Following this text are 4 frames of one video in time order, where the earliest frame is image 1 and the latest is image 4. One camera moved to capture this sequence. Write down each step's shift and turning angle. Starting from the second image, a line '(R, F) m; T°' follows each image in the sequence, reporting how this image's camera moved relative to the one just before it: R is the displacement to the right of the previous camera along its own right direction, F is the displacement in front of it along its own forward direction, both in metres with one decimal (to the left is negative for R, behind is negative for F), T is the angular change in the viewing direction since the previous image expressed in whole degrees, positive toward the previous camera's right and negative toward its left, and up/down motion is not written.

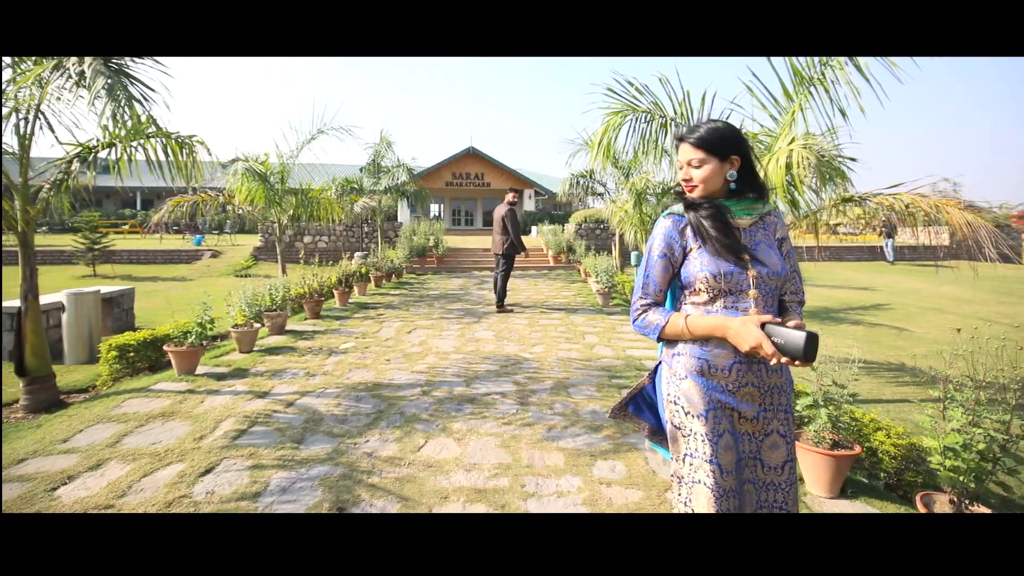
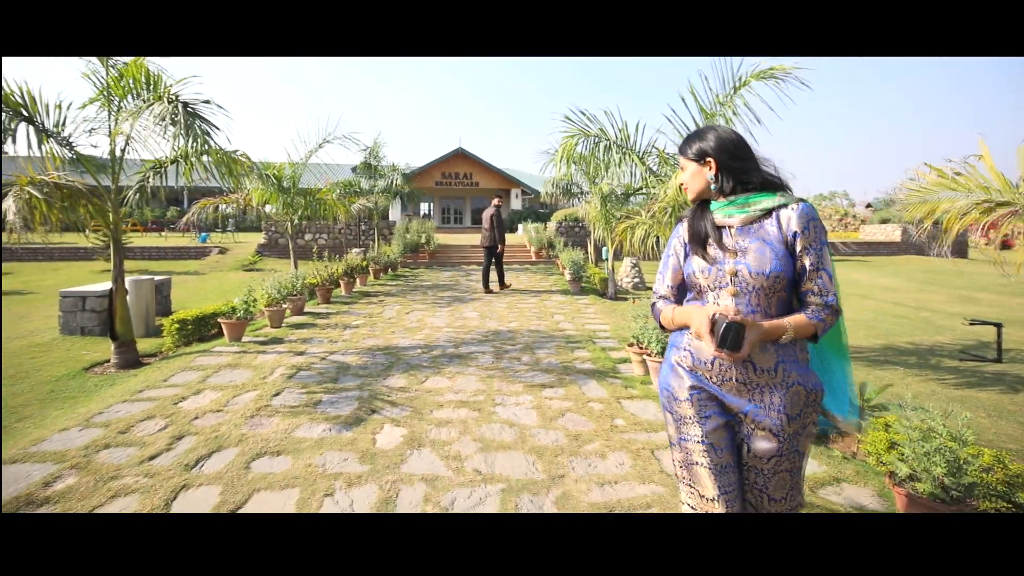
(+0.1, -1.4) m; +1°
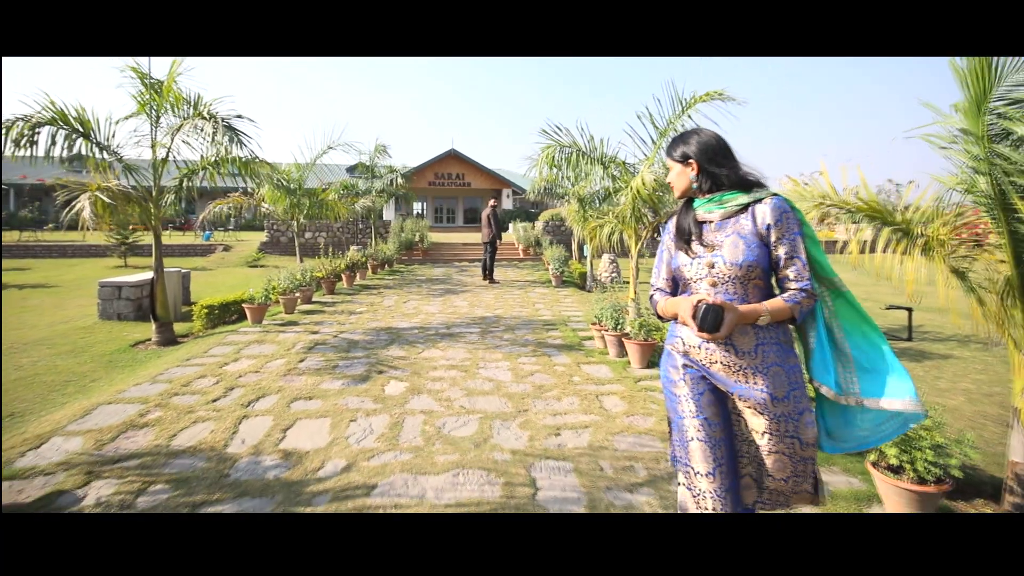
(+0.1, -1.0) m; +1°
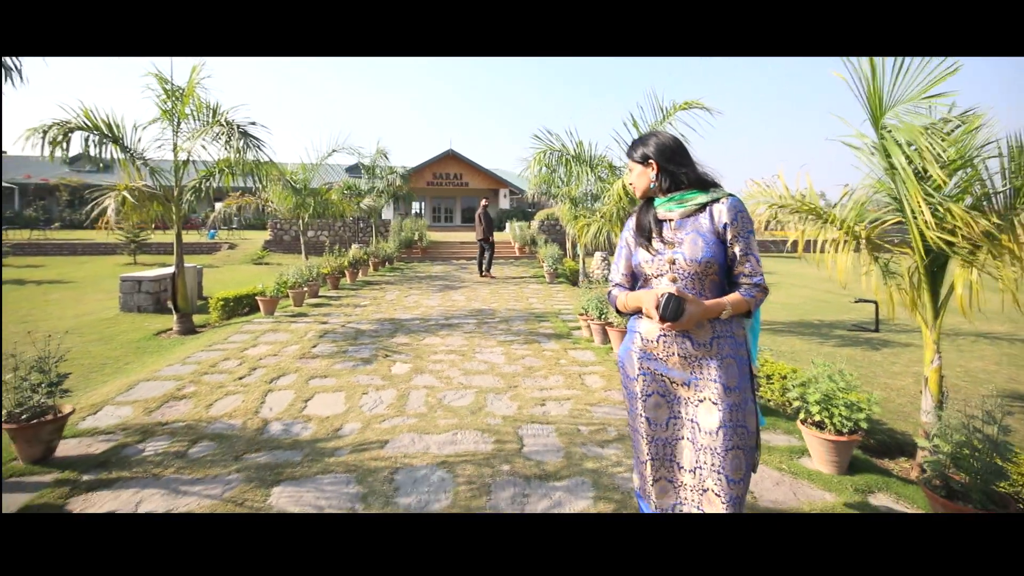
(0.0, -0.5) m; 0°
